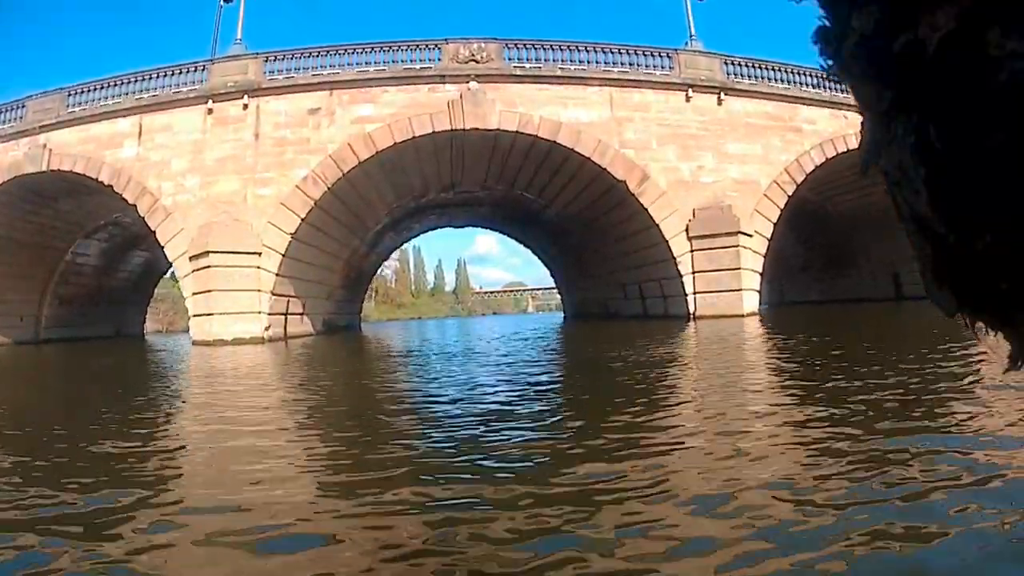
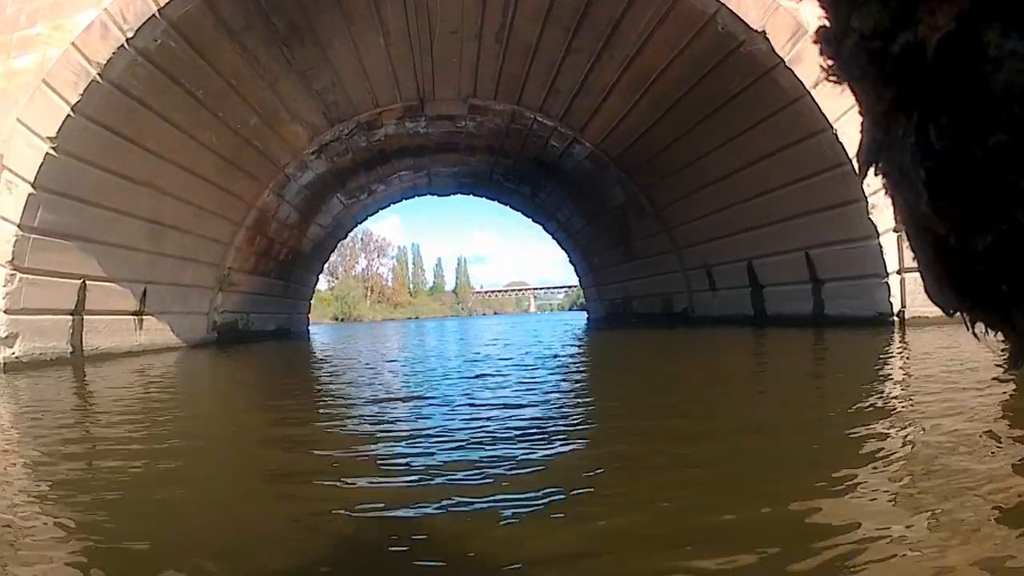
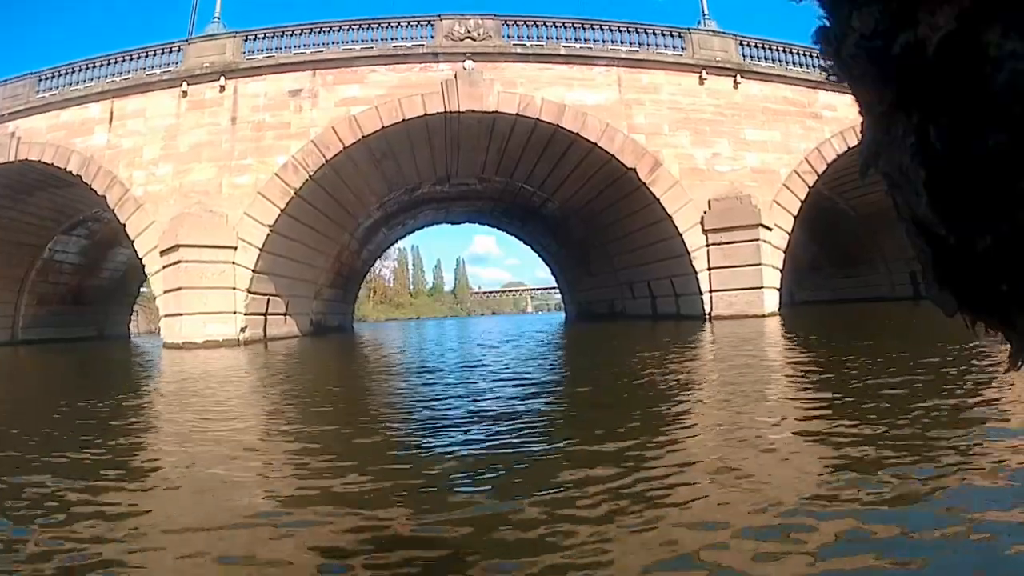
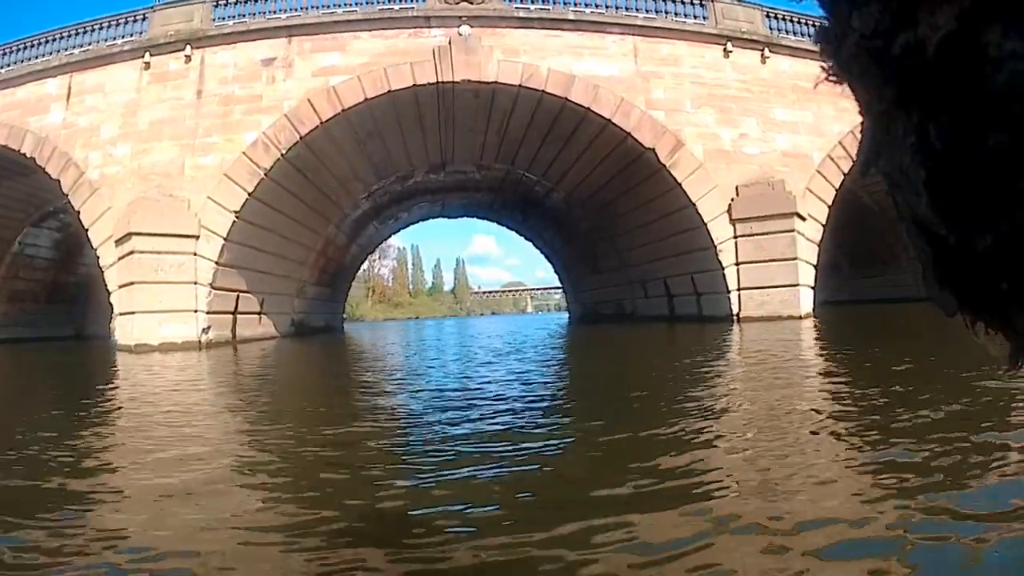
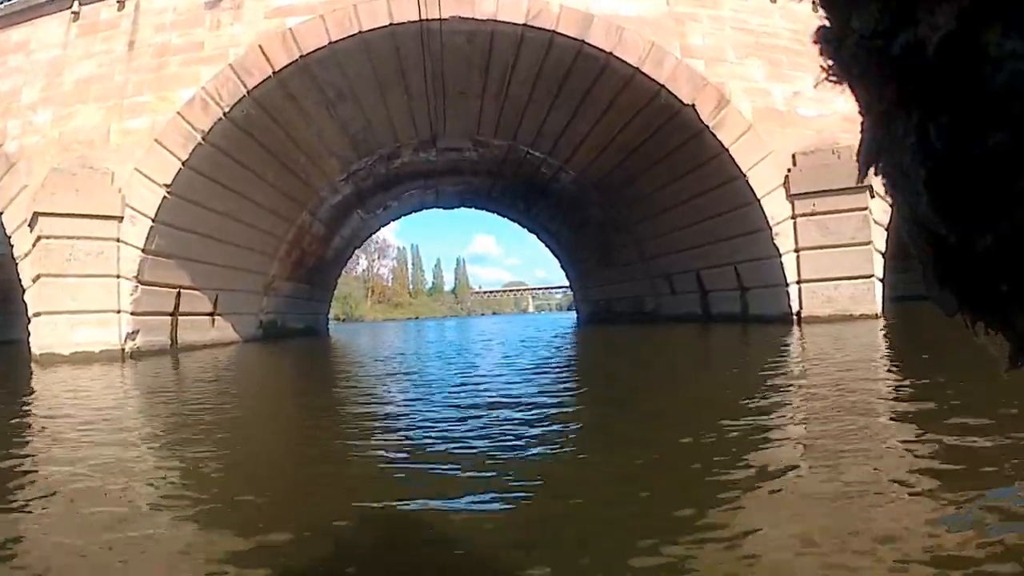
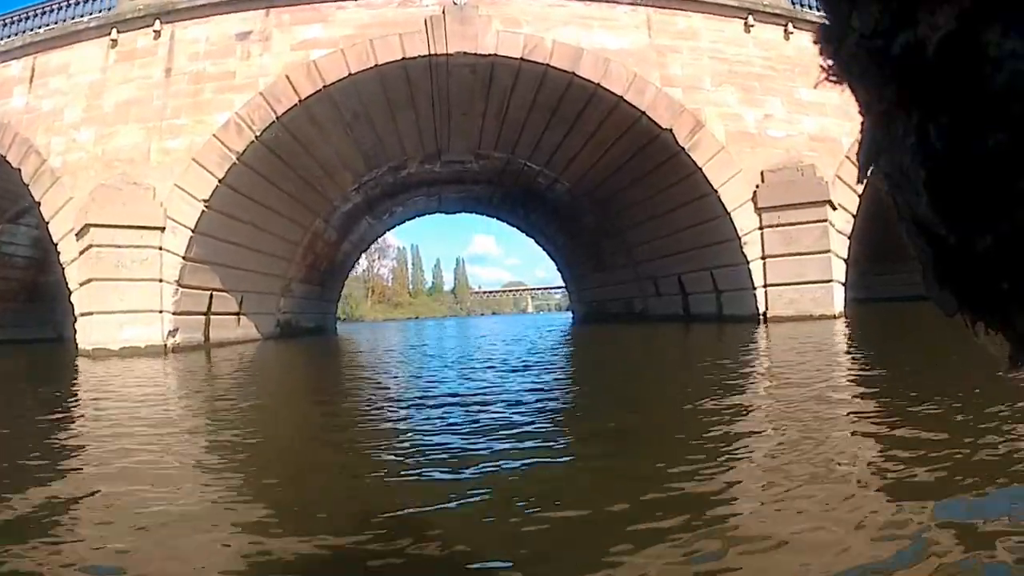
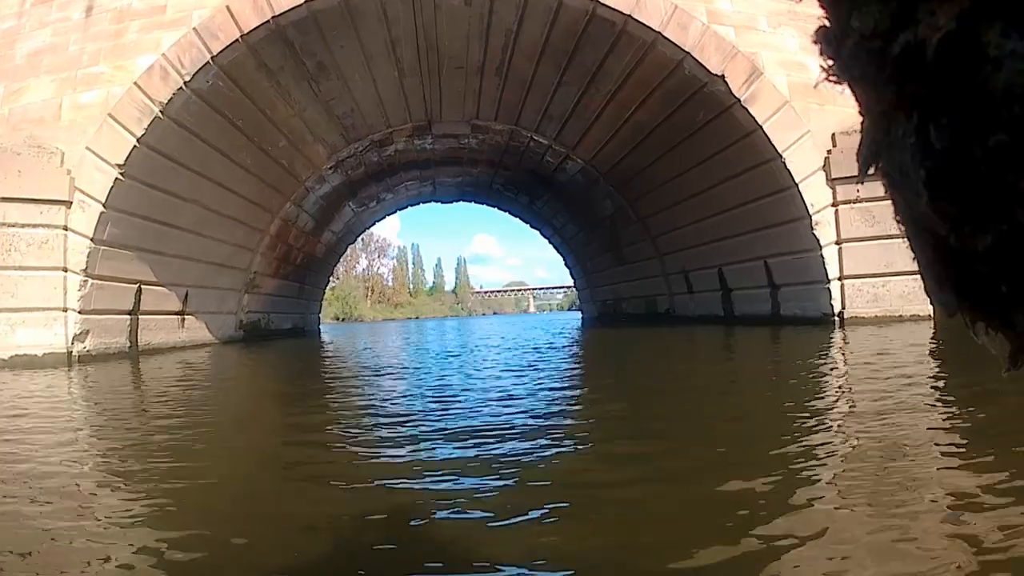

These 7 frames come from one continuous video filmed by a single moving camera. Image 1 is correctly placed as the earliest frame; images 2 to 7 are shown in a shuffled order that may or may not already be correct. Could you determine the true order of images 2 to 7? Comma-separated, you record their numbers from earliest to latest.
3, 4, 6, 5, 7, 2
